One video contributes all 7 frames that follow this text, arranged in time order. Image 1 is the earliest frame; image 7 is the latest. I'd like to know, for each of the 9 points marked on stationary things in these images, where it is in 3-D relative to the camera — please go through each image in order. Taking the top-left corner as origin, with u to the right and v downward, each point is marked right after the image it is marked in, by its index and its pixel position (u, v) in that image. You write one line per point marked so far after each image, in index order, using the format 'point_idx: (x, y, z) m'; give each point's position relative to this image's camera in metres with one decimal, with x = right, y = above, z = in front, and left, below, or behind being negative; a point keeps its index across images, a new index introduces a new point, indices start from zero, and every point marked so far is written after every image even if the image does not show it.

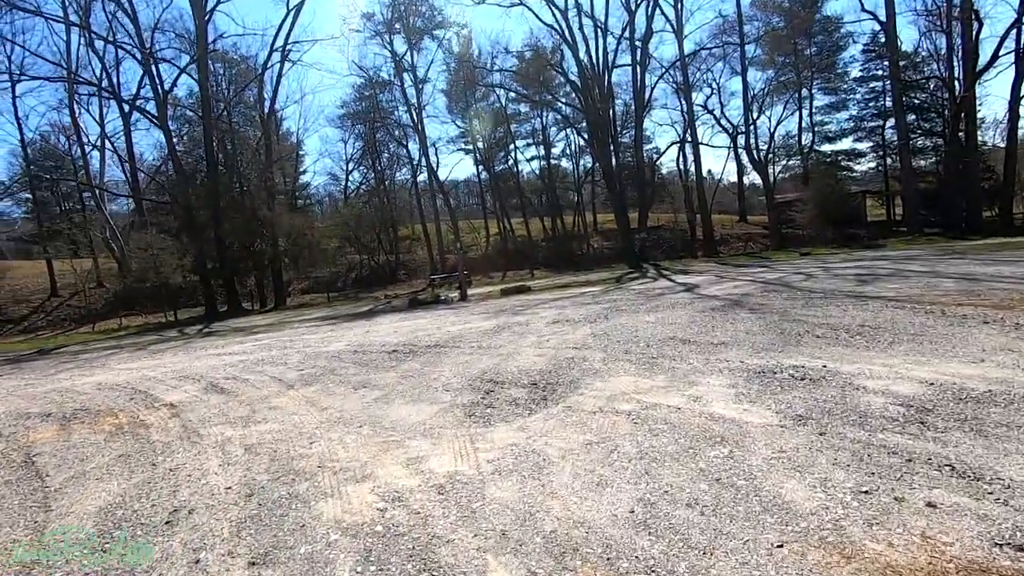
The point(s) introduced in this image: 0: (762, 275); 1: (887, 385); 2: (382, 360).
0: (+7.0, +0.4, +15.0) m
1: (+3.2, -0.8, +4.5) m
2: (-1.8, -1.0, +7.6) m
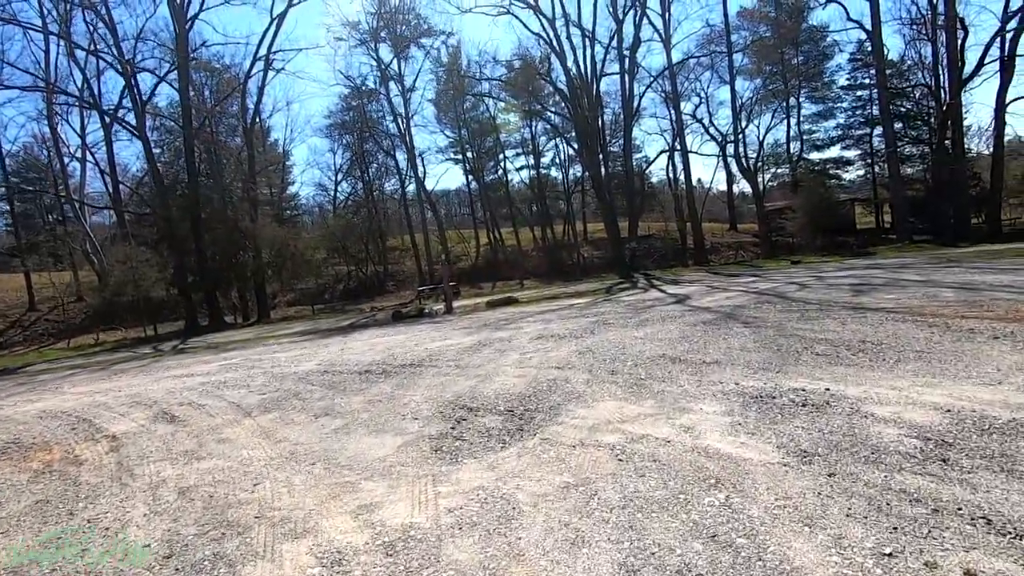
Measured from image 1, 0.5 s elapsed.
0: (+6.6, +0.1, +14.6) m
1: (+2.9, -1.0, +4.1) m
2: (-2.1, -1.3, +7.1) m
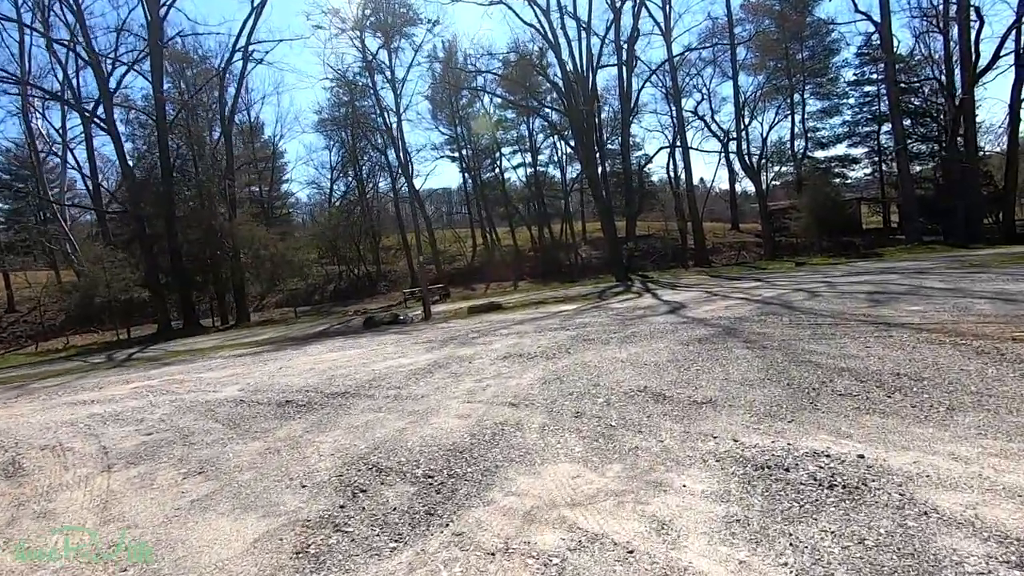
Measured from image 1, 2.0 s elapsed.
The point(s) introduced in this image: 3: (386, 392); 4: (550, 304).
0: (+6.0, -0.1, +13.3) m
1: (+2.4, -1.1, +2.7) m
2: (-2.7, -1.4, +5.8) m
3: (-1.5, -1.2, +6.4) m
4: (+1.2, -0.5, +16.7) m
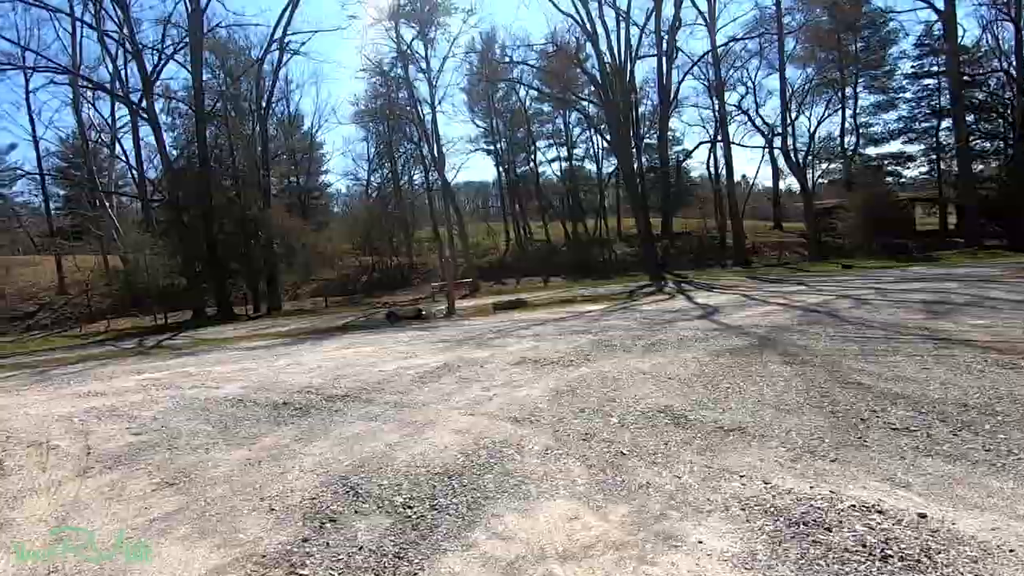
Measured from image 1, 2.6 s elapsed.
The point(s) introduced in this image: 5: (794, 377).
0: (+6.6, -0.2, +12.4) m
1: (+2.2, -1.2, +2.1) m
2: (-2.6, -1.4, +5.4) m
3: (-1.4, -1.2, +6.0) m
4: (+1.9, -0.5, +16.1) m
5: (+2.9, -0.9, +5.5) m
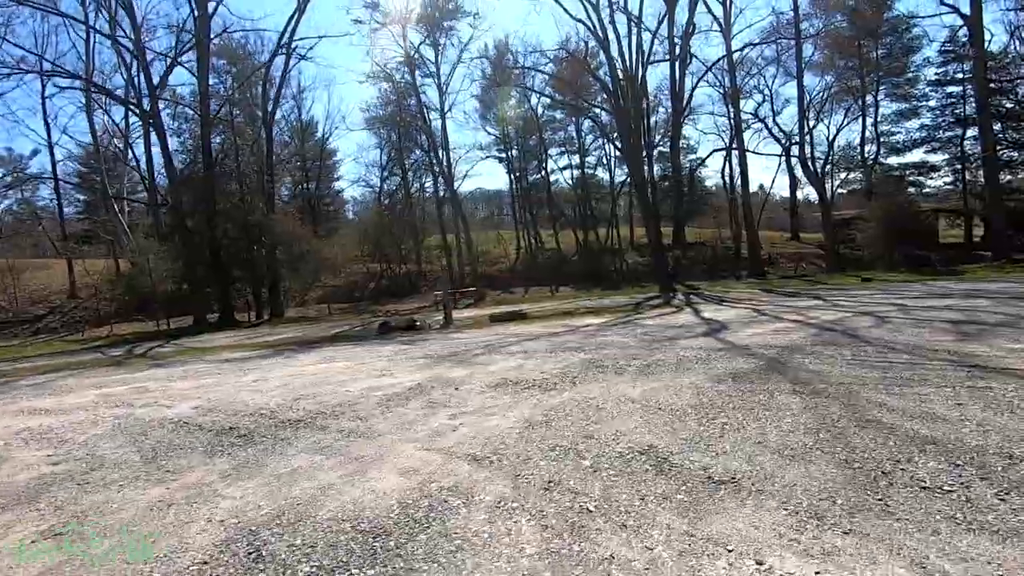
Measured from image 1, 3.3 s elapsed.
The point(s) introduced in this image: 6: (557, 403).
0: (+6.5, -0.5, +11.5) m
1: (+1.8, -1.4, +1.4) m
2: (-2.9, -1.5, +4.8) m
3: (-1.7, -1.4, +5.4) m
4: (+1.9, -0.8, +15.4) m
5: (+2.6, -1.1, +4.8) m
6: (+0.5, -1.2, +5.6) m
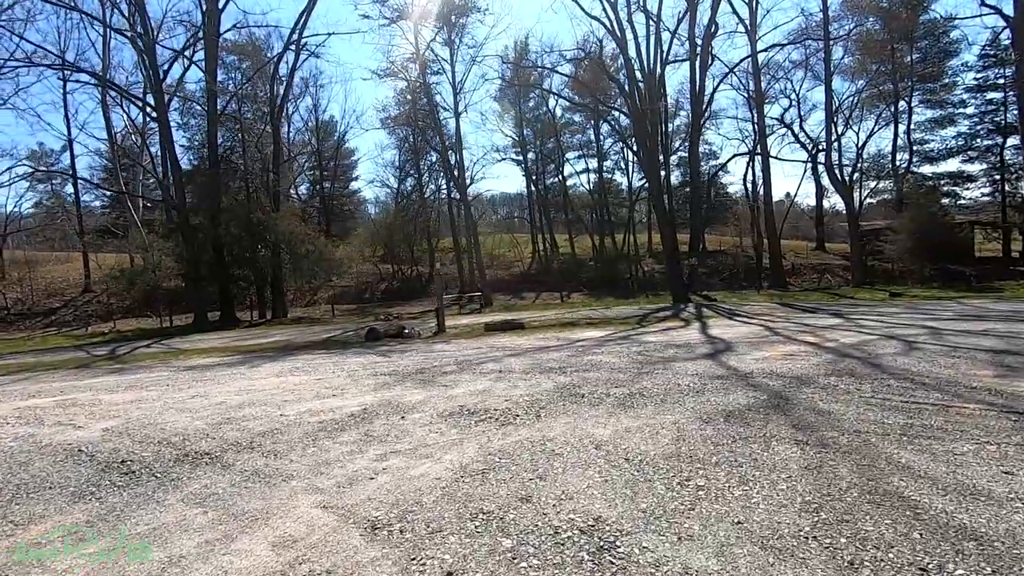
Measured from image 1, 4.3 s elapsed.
0: (+6.2, -0.9, +10.4) m
1: (+1.2, -1.5, +0.4) m
2: (-3.4, -1.6, +4.1) m
3: (-2.2, -1.5, +4.6) m
4: (+1.8, -1.0, +14.4) m
5: (+2.1, -1.3, +3.8) m
6: (0.0, -1.4, +4.7) m
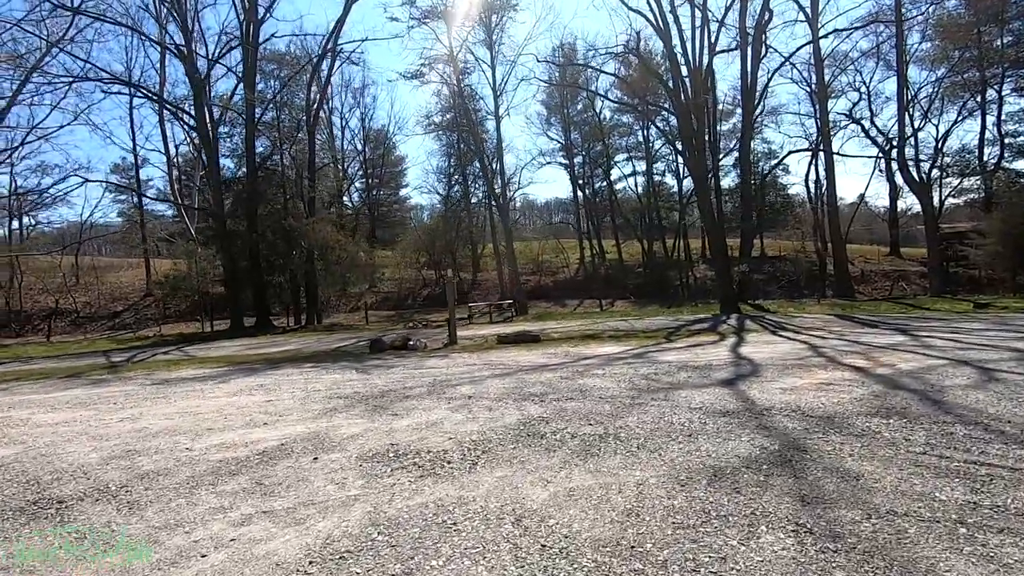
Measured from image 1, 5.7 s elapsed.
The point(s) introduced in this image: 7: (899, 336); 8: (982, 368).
0: (+6.1, -1.1, +8.7) m
1: (0.0, -1.6, -0.7) m
2: (-4.2, -1.7, +3.3) m
3: (-2.9, -1.6, +3.7) m
4: (+2.1, -1.3, +13.1) m
5: (+1.3, -1.4, +2.5) m
6: (-0.7, -1.5, +3.7) m
7: (+8.1, -1.0, +11.1) m
8: (+6.4, -1.1, +7.3) m
